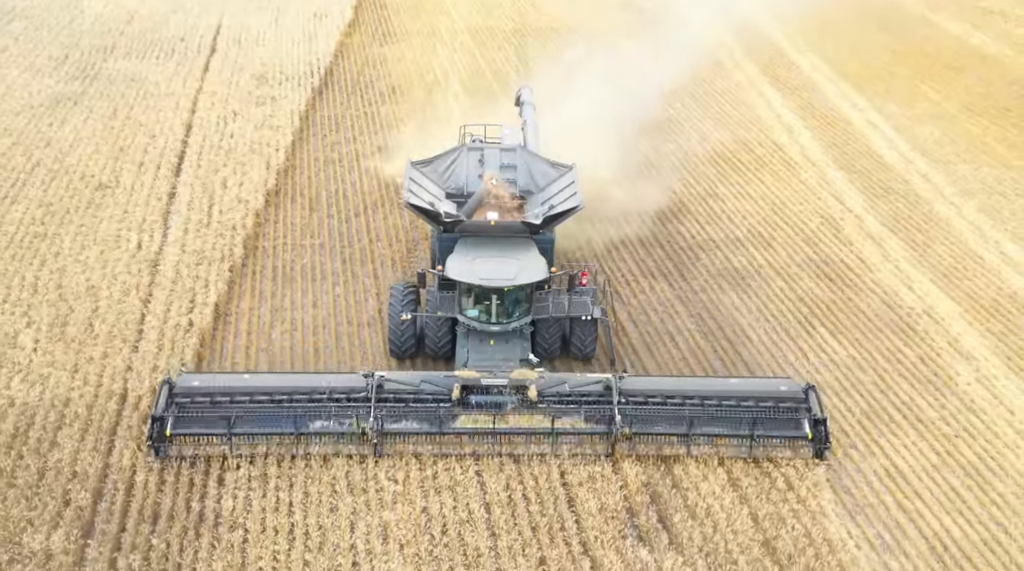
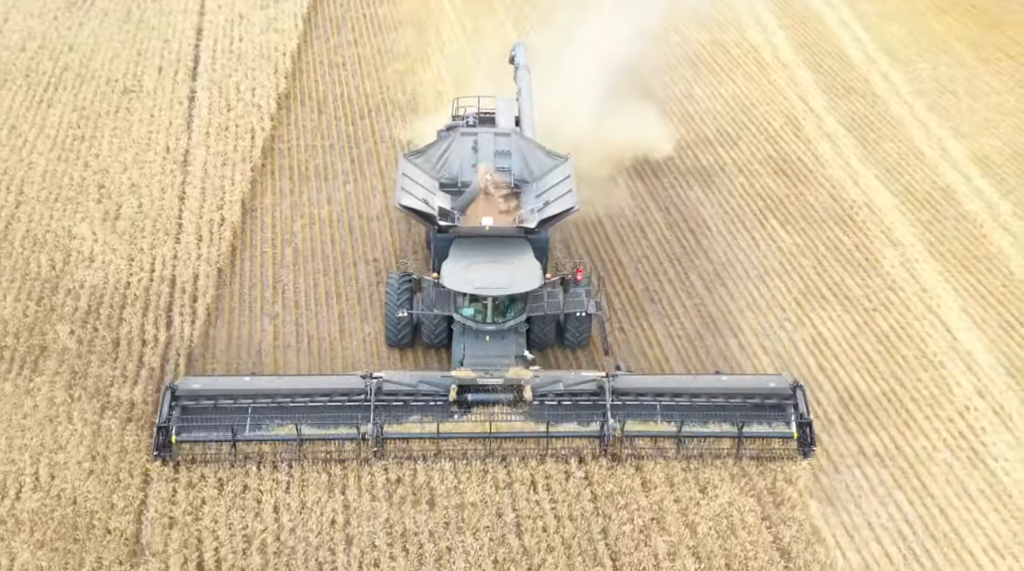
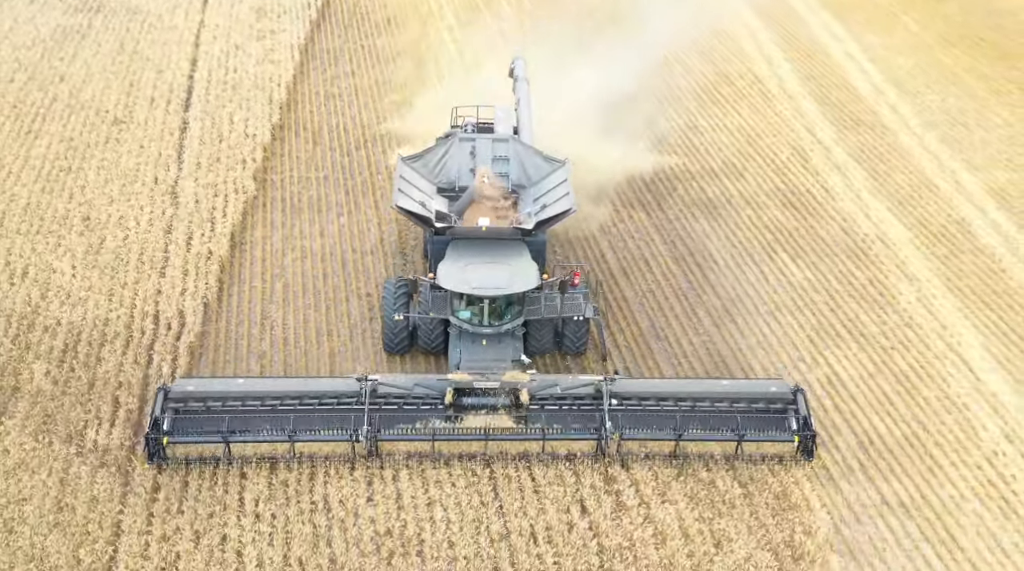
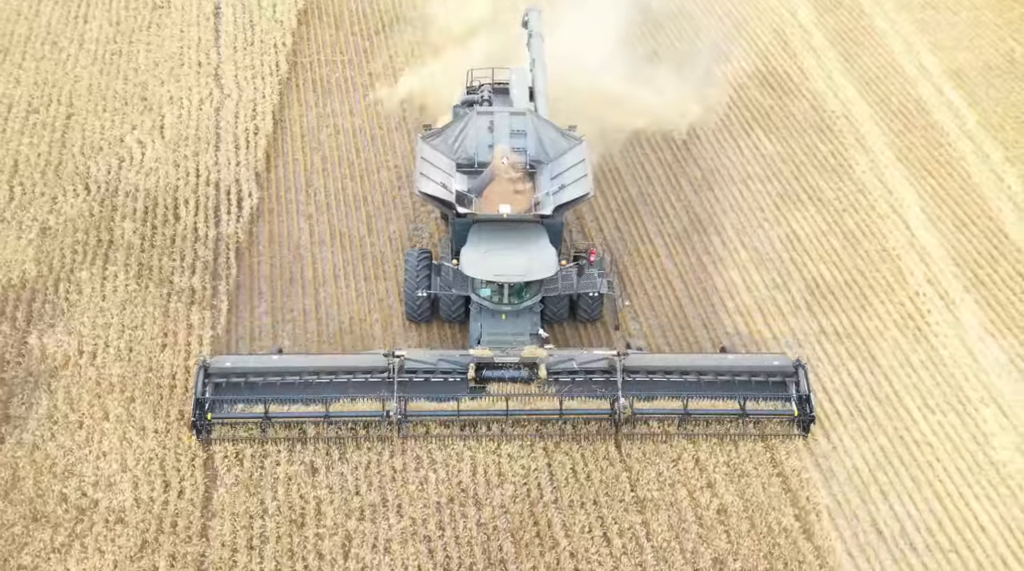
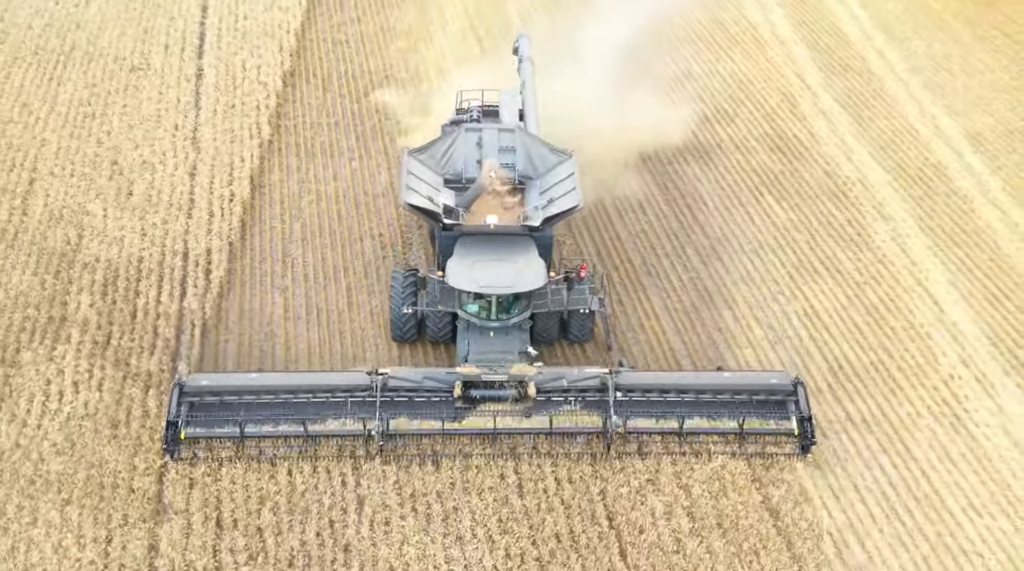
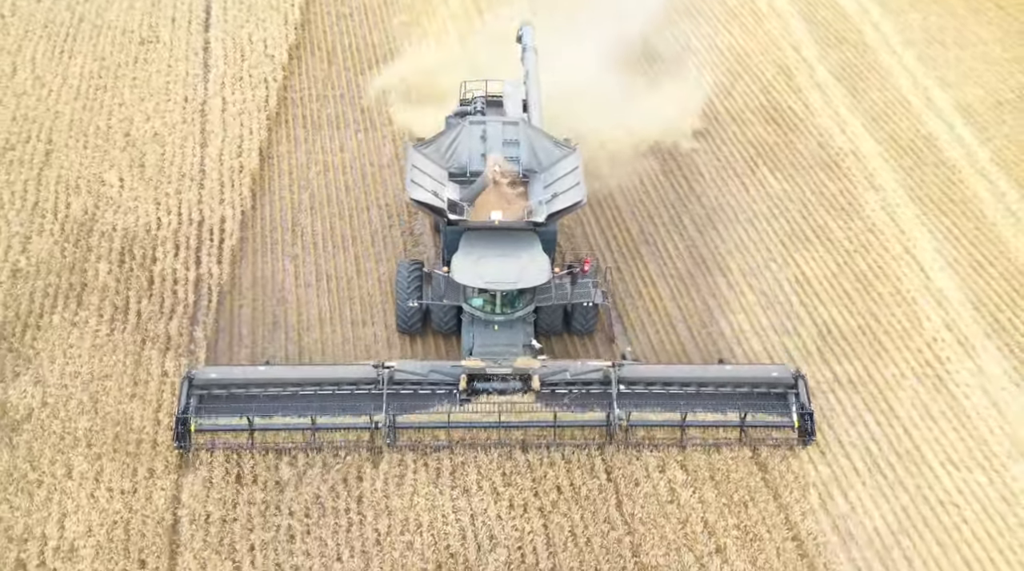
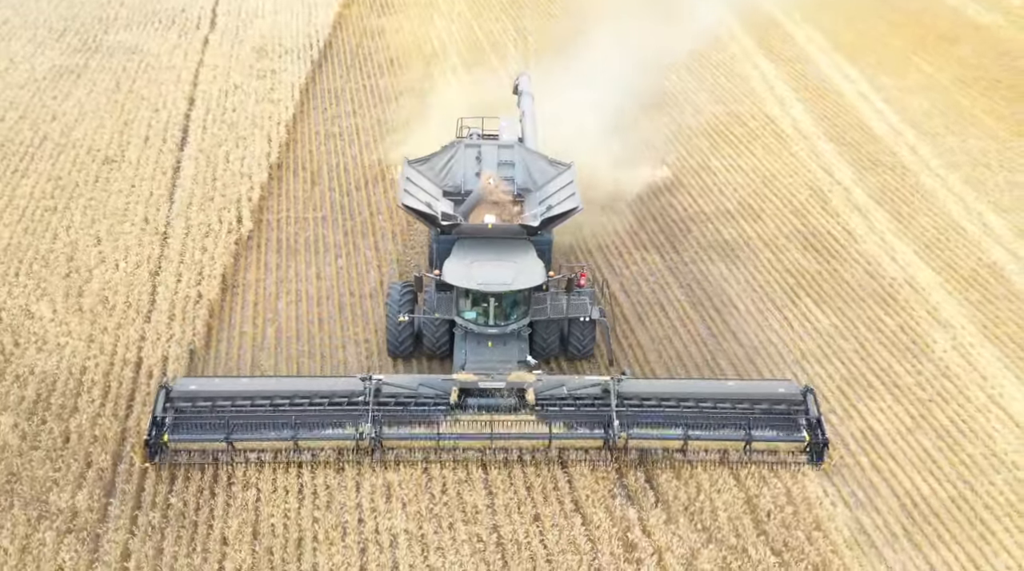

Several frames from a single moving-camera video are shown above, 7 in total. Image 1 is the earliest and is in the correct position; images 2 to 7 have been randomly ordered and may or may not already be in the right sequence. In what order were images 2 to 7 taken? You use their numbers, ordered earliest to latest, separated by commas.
7, 3, 2, 5, 6, 4
